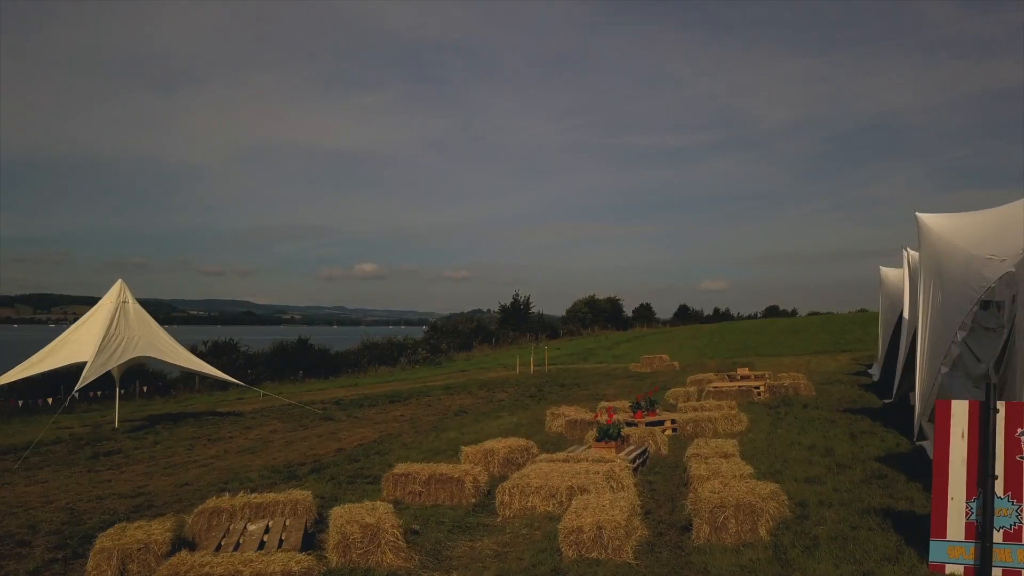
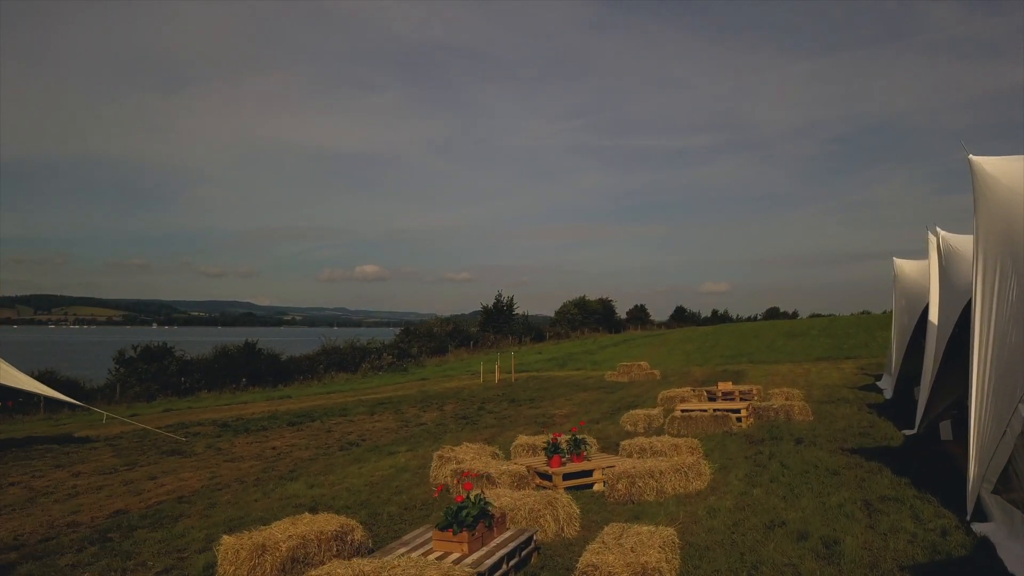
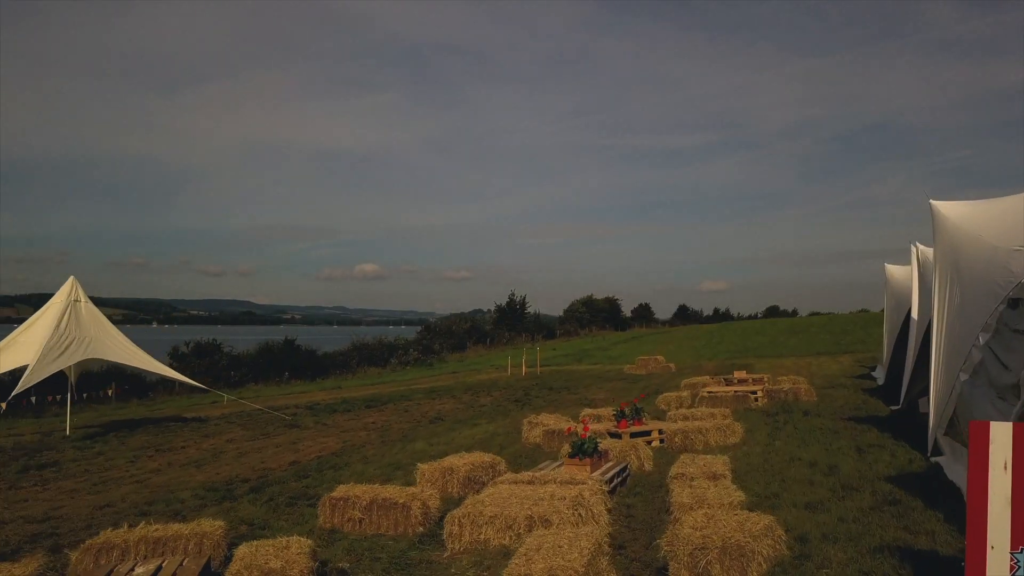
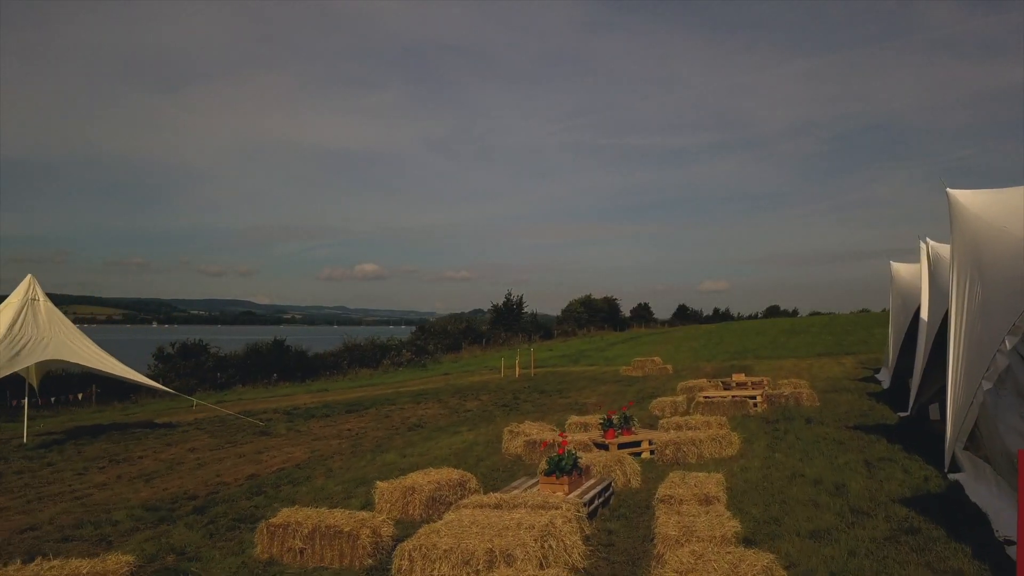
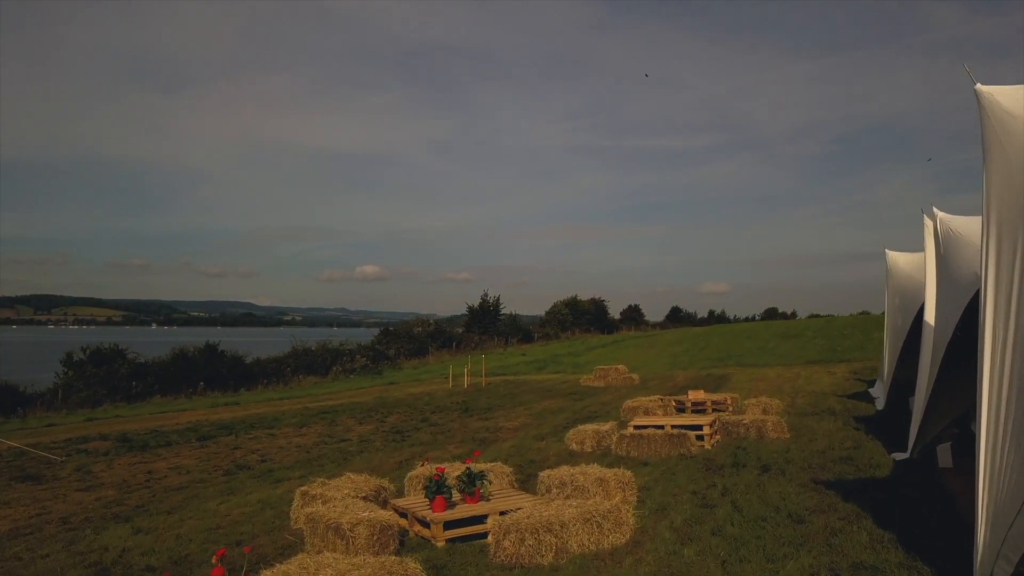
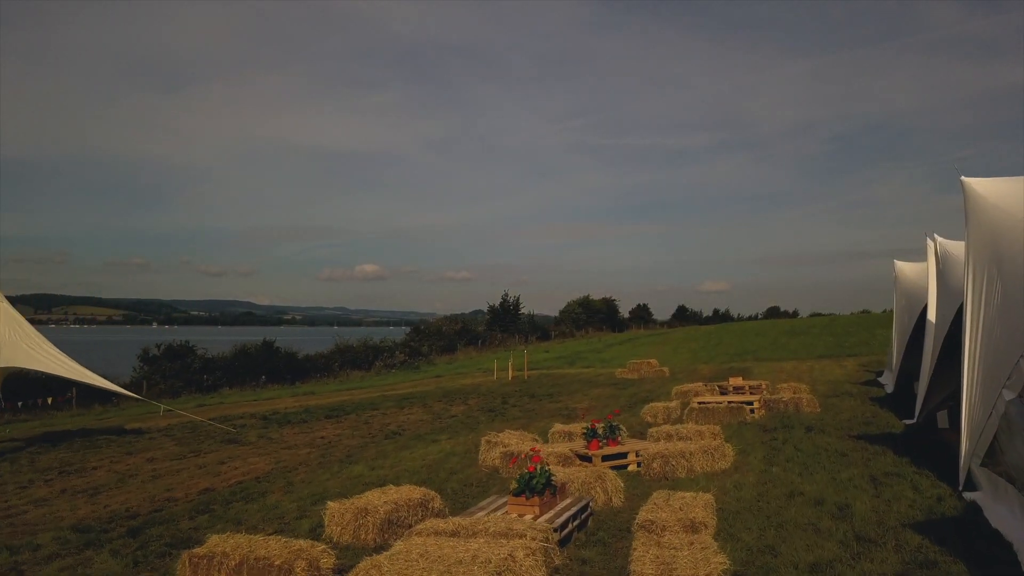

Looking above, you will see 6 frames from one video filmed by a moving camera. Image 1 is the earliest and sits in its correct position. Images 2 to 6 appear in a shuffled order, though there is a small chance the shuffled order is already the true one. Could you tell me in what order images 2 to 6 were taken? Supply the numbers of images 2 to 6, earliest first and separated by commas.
3, 4, 6, 2, 5
